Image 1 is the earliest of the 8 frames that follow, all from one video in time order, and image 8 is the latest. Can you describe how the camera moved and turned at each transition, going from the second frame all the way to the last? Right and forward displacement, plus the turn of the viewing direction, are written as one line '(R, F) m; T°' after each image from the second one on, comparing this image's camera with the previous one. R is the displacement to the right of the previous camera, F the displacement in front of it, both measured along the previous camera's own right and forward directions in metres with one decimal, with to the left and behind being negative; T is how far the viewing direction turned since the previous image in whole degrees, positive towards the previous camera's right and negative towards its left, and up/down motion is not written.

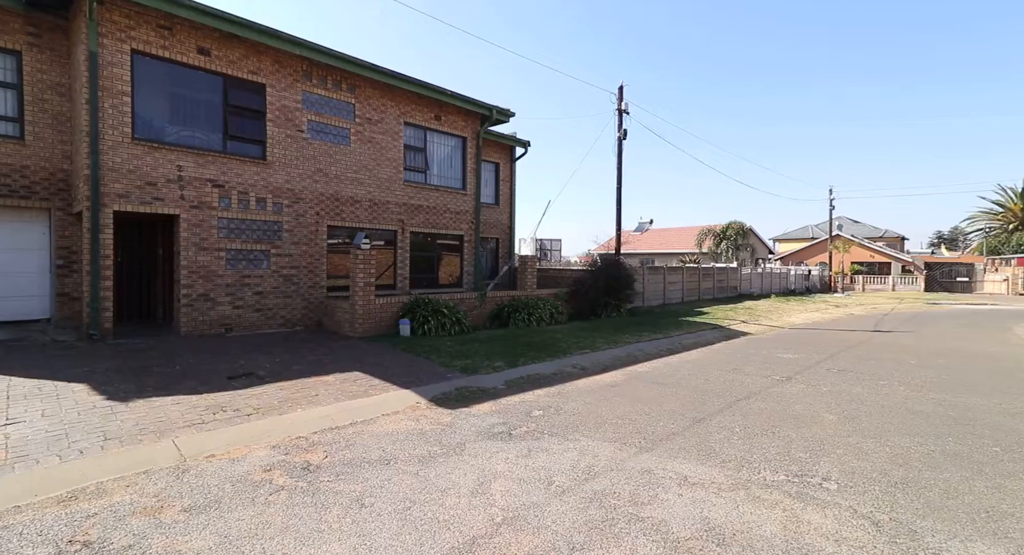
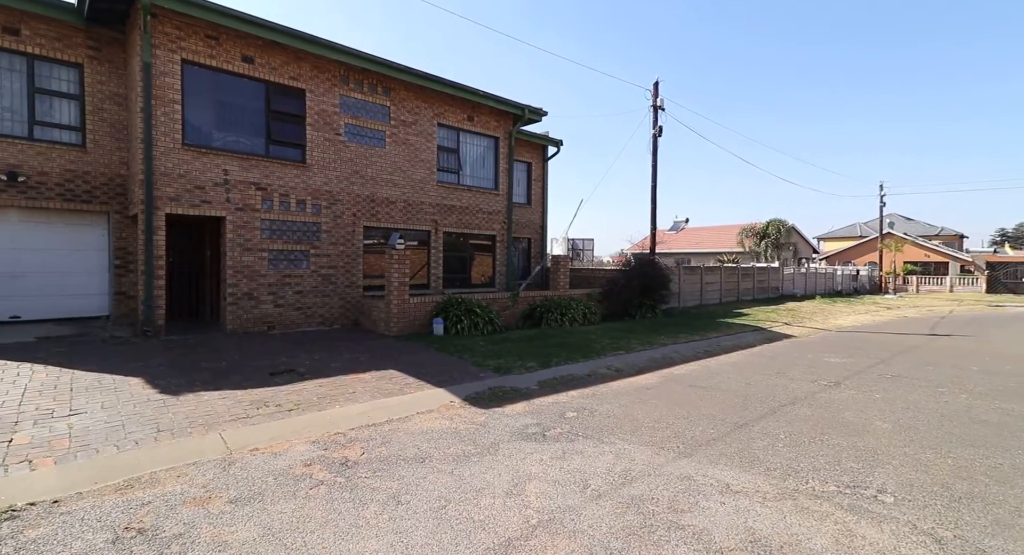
(0.0, 0.0) m; -4°
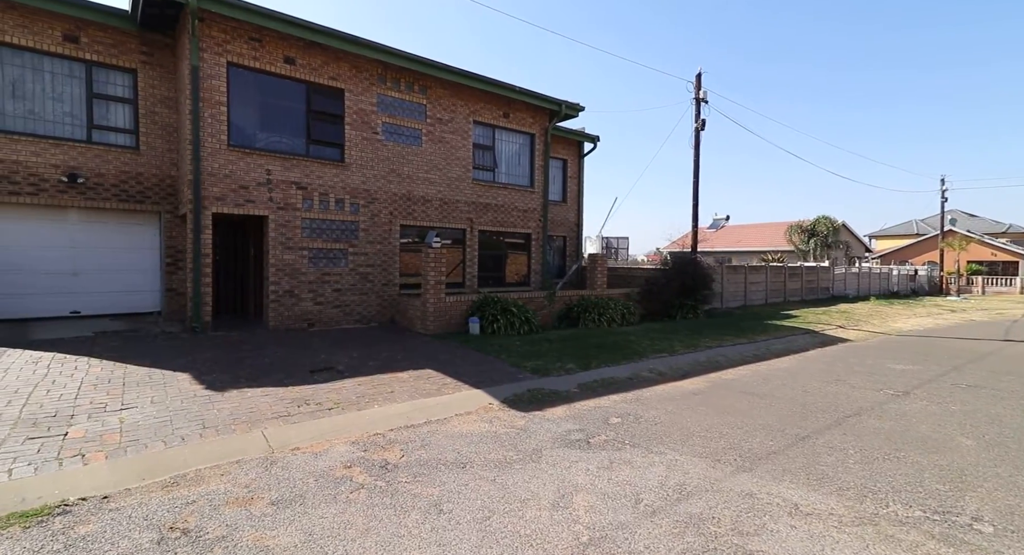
(-0.1, +0.2) m; -4°
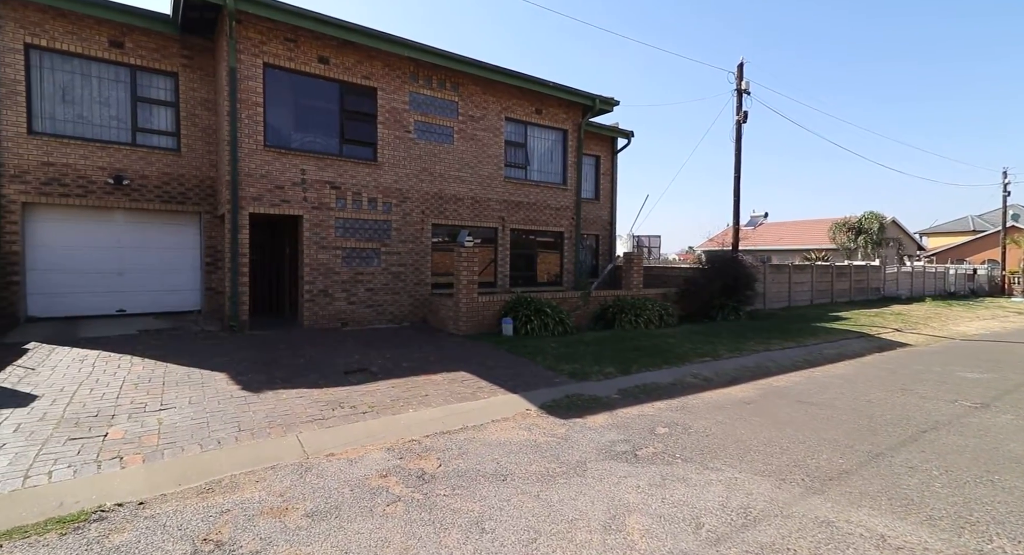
(-0.1, +0.2) m; -3°
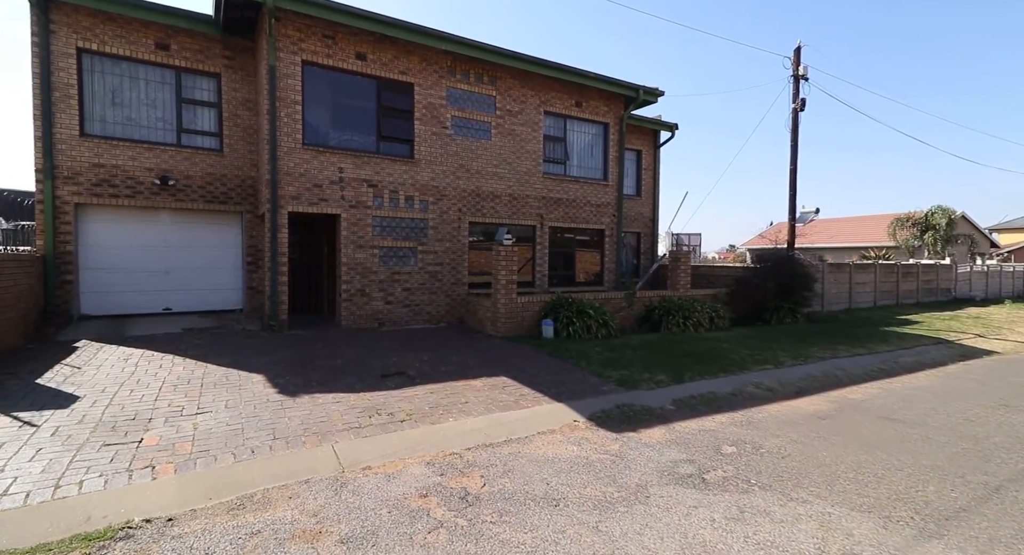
(-0.1, +0.4) m; -4°
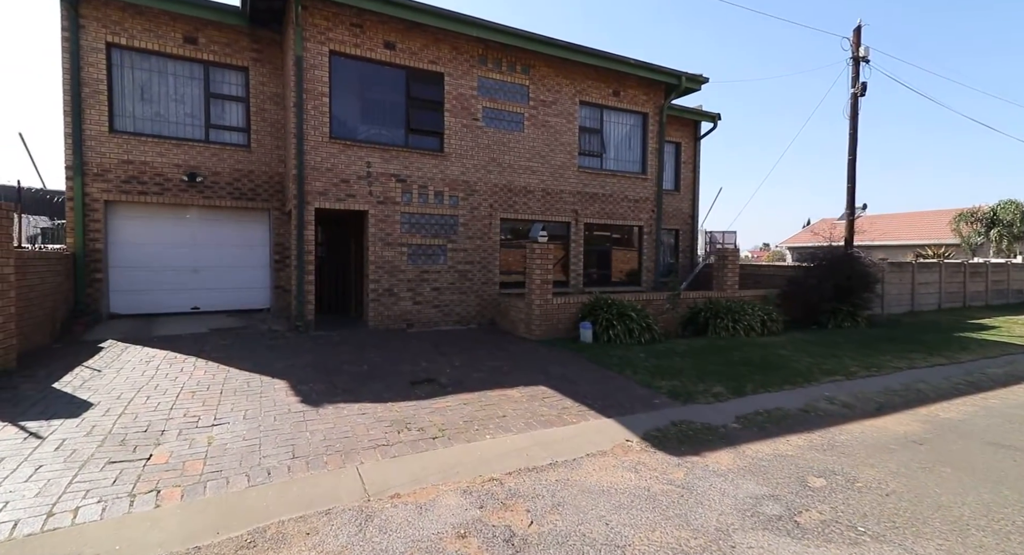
(-0.2, +0.5) m; -3°
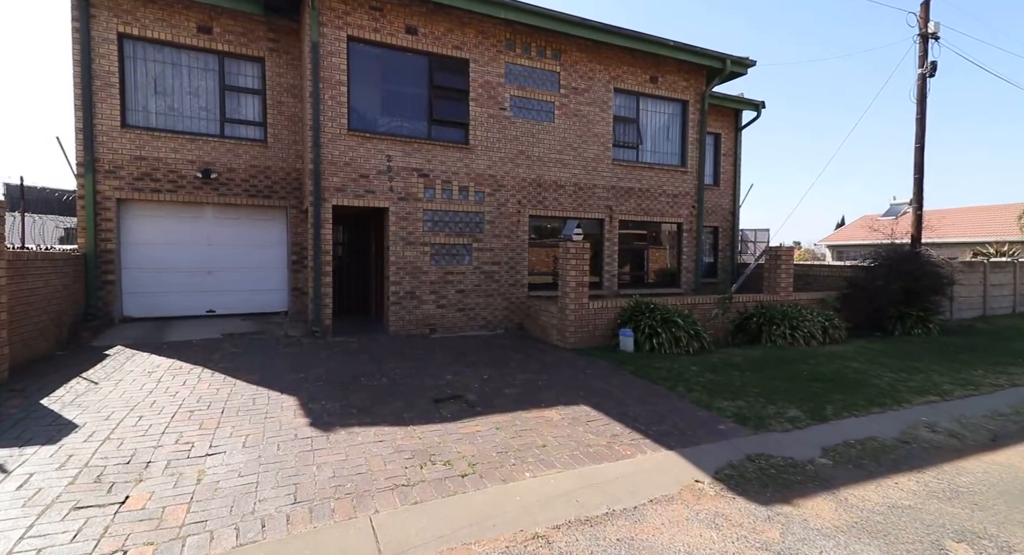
(-0.2, +0.7) m; -3°
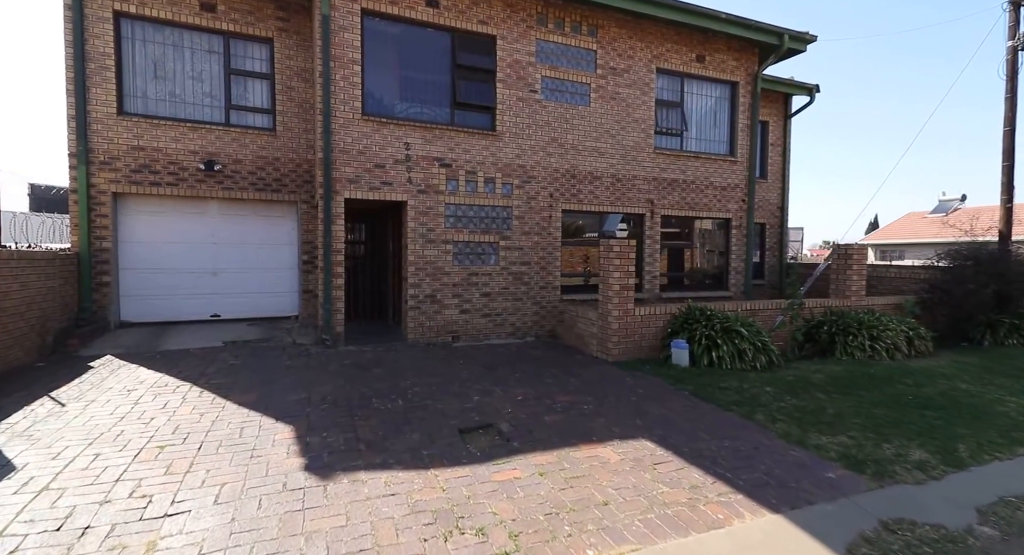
(-0.2, +1.0) m; -2°
